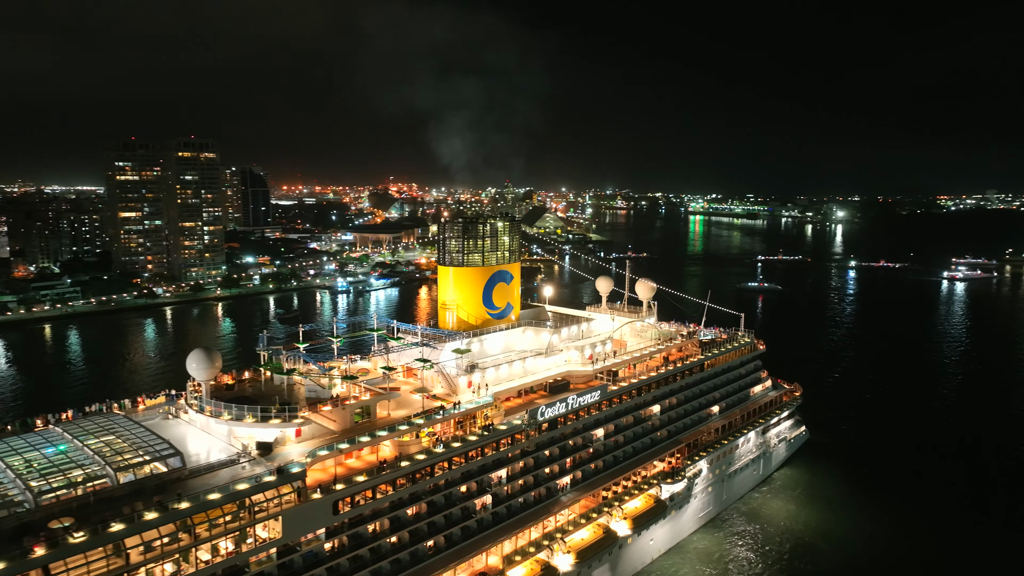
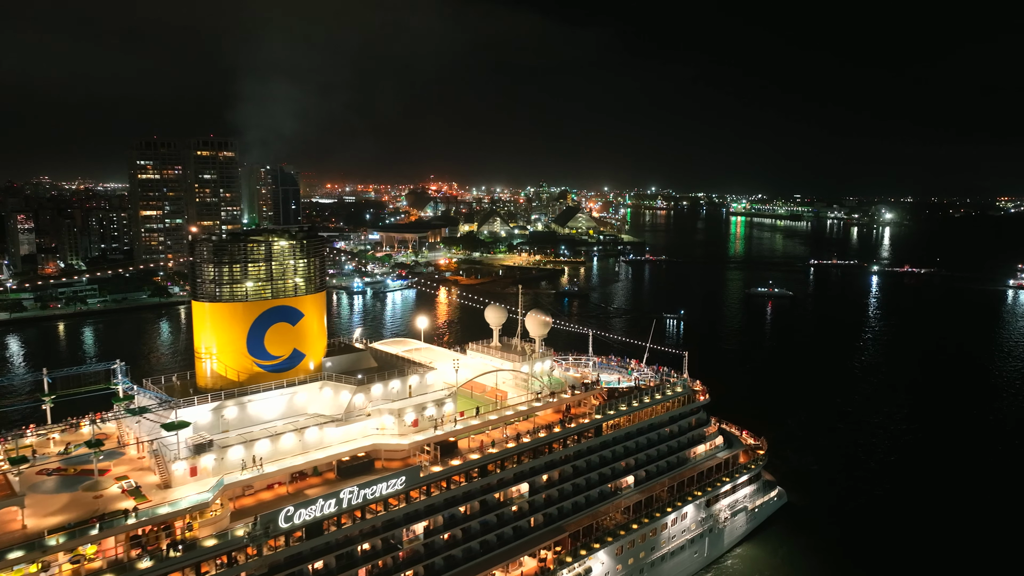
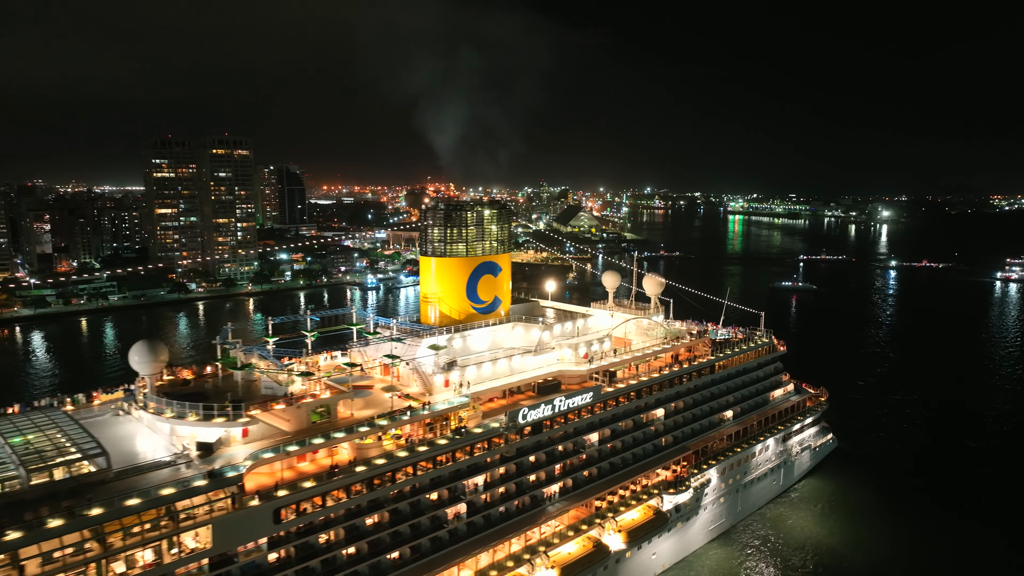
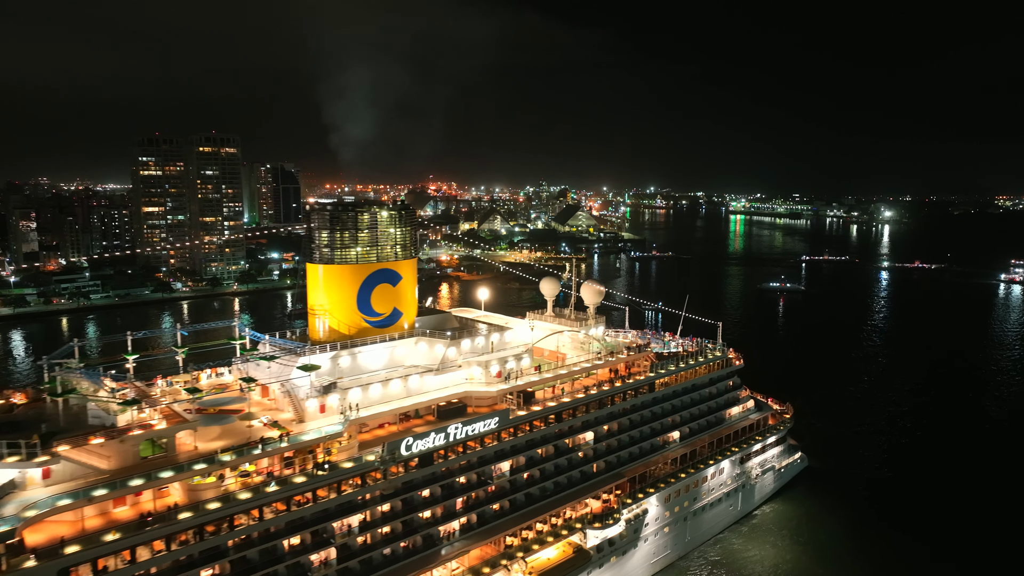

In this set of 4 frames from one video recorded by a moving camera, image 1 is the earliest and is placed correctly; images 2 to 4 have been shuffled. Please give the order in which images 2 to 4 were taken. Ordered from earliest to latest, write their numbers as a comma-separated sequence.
3, 4, 2
